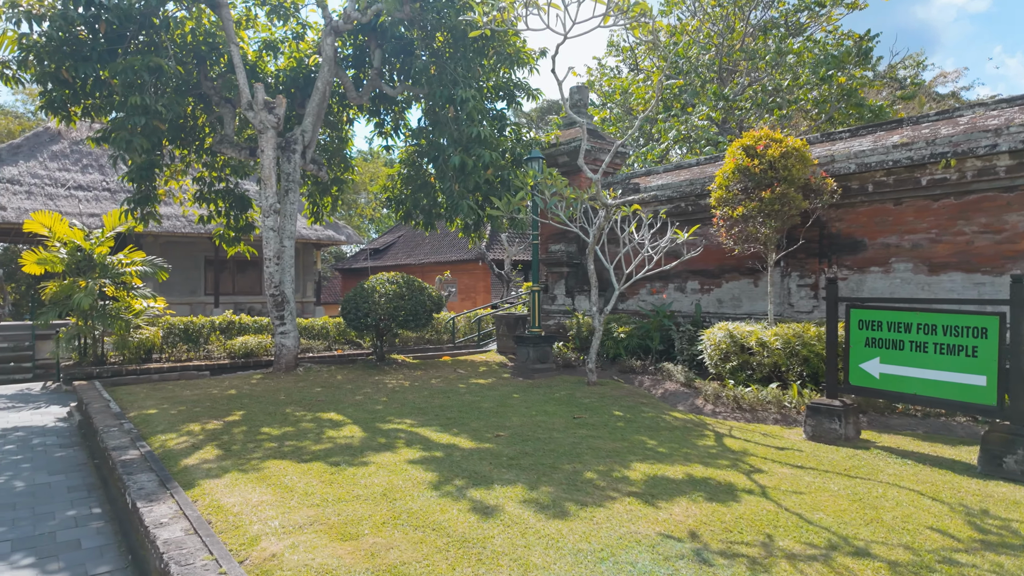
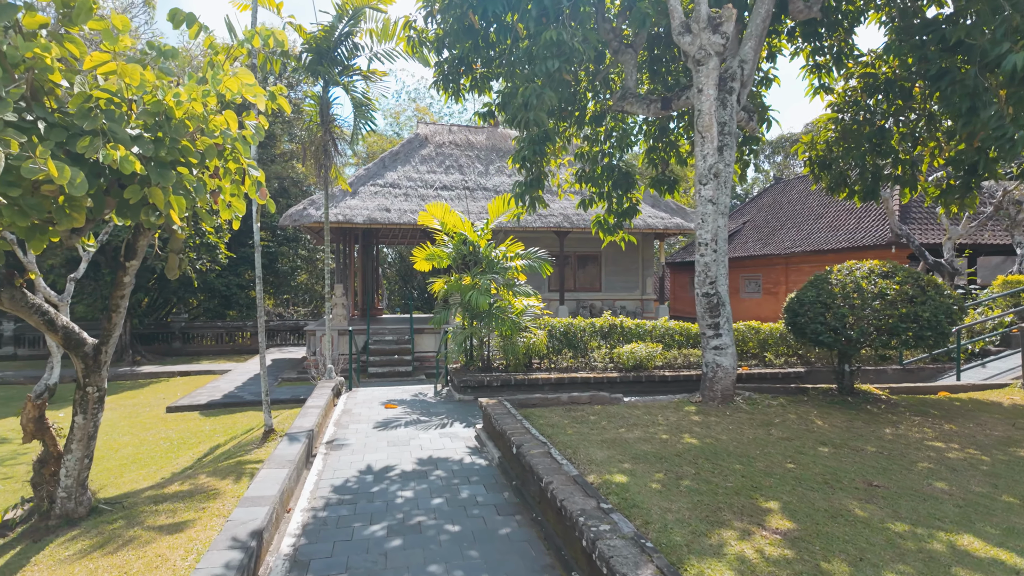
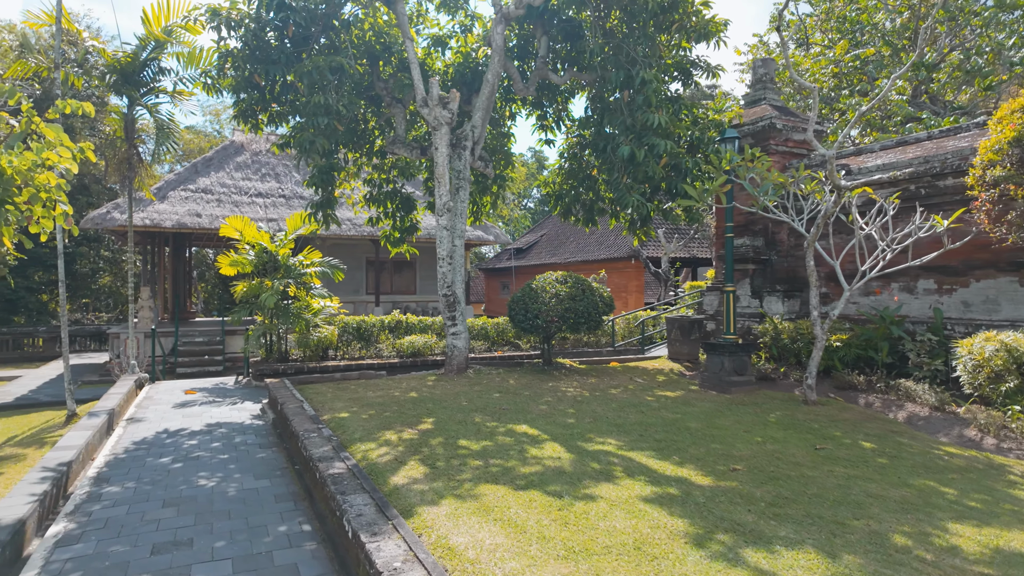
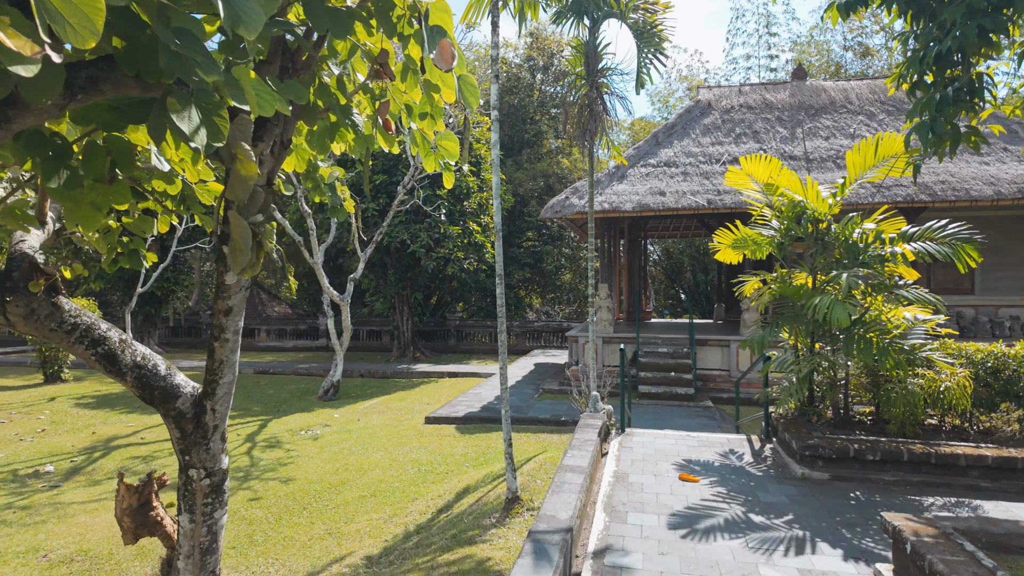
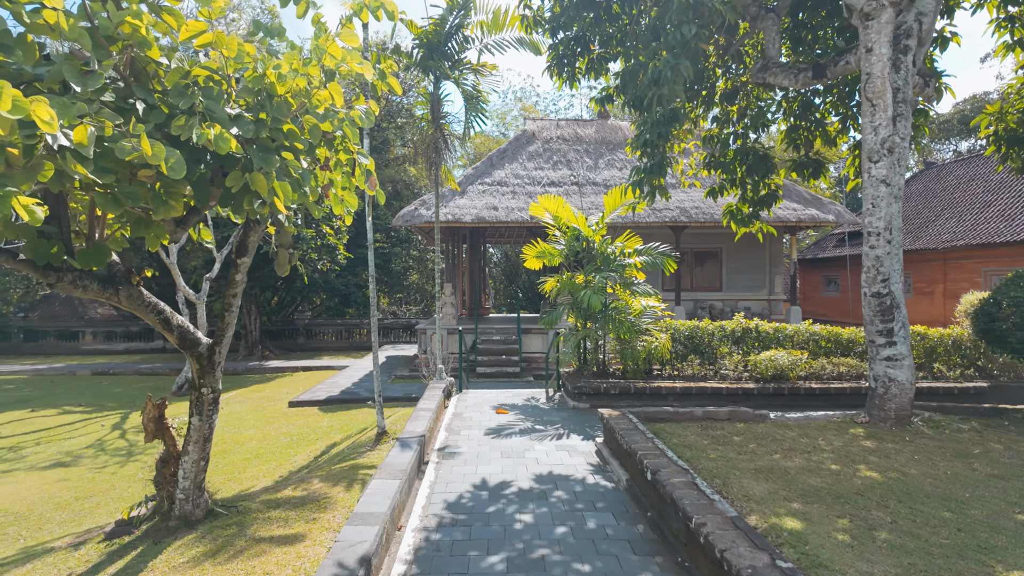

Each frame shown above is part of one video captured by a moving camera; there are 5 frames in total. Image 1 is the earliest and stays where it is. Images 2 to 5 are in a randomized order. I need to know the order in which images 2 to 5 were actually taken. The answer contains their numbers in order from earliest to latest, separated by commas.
3, 2, 5, 4
